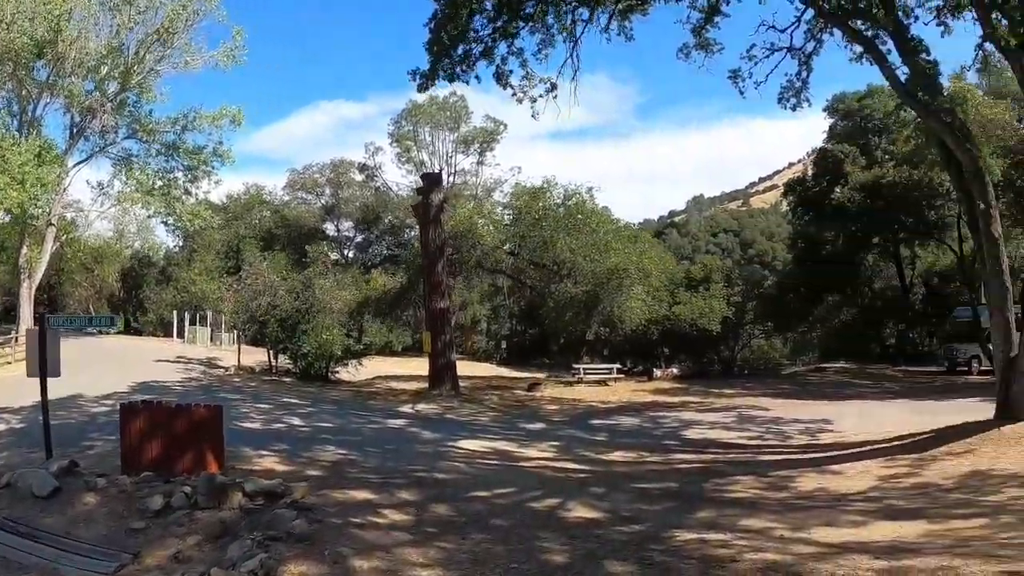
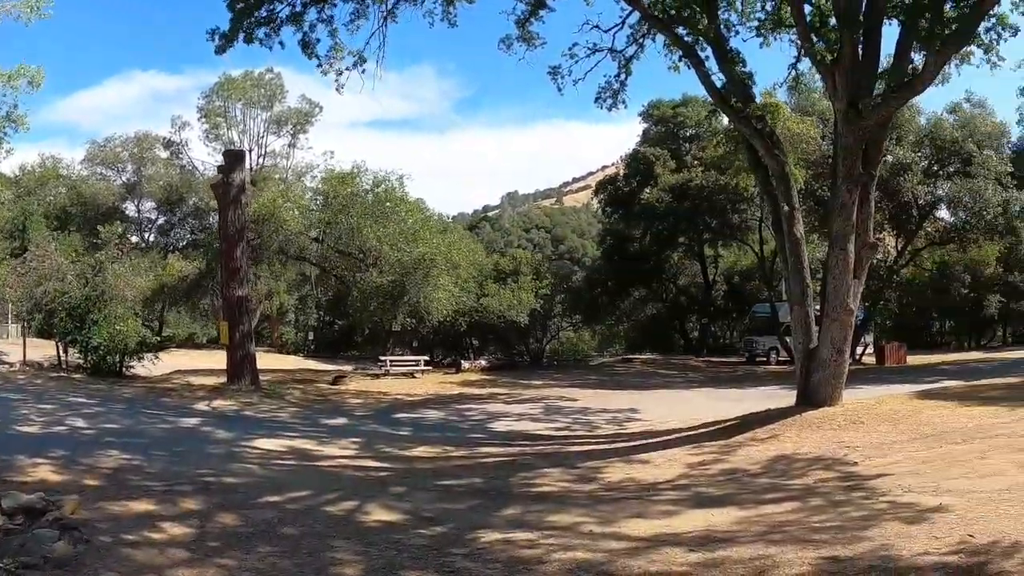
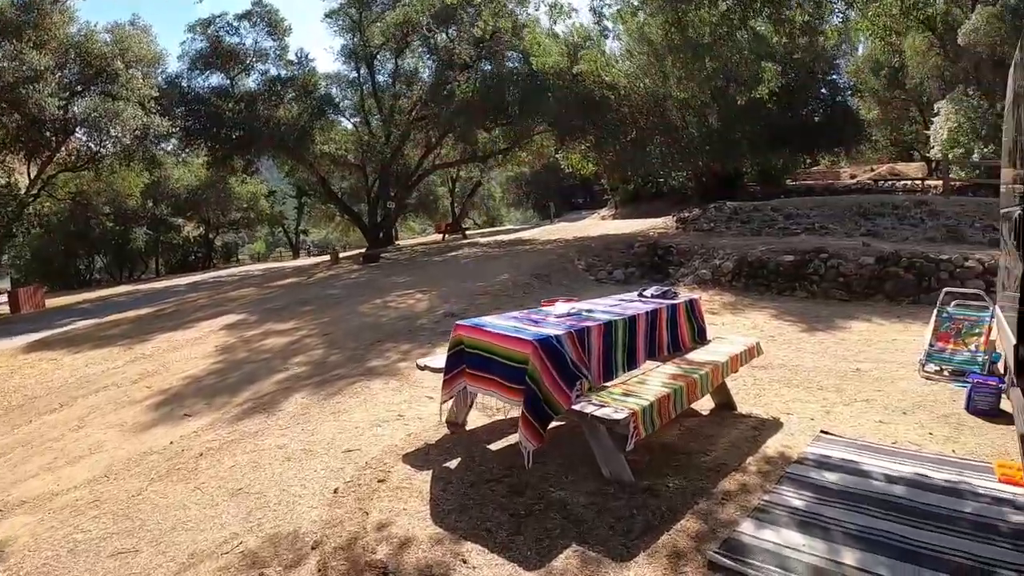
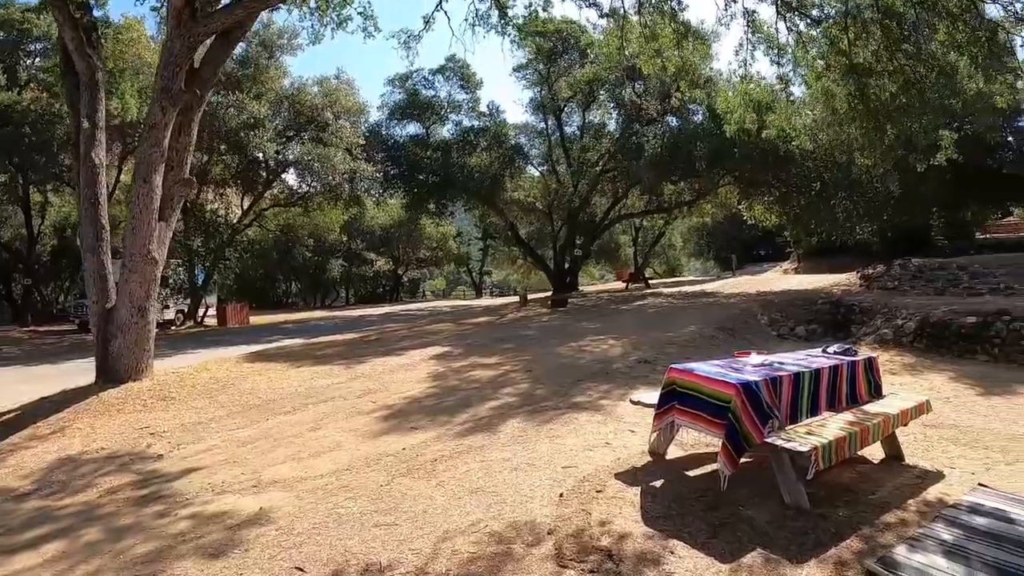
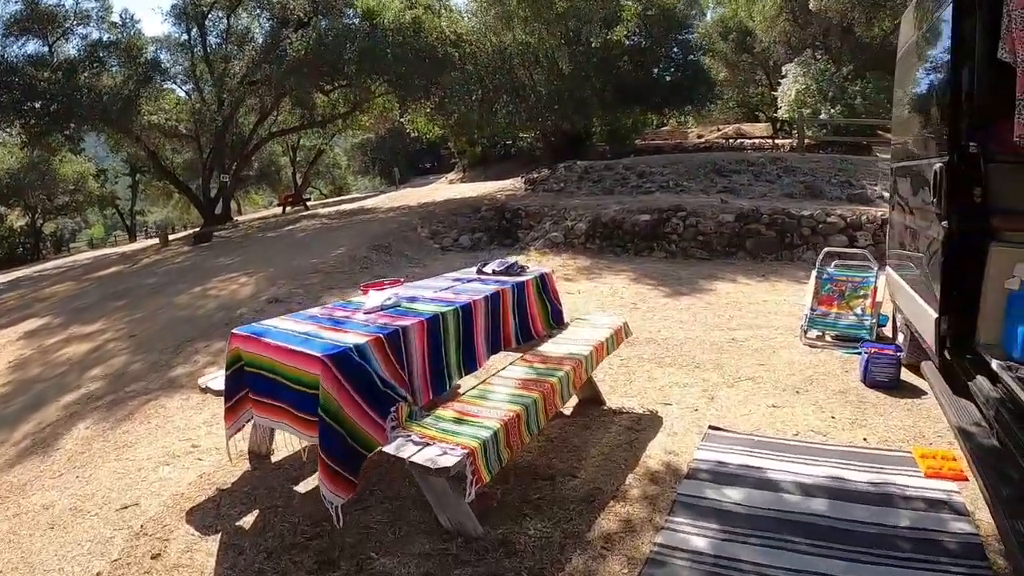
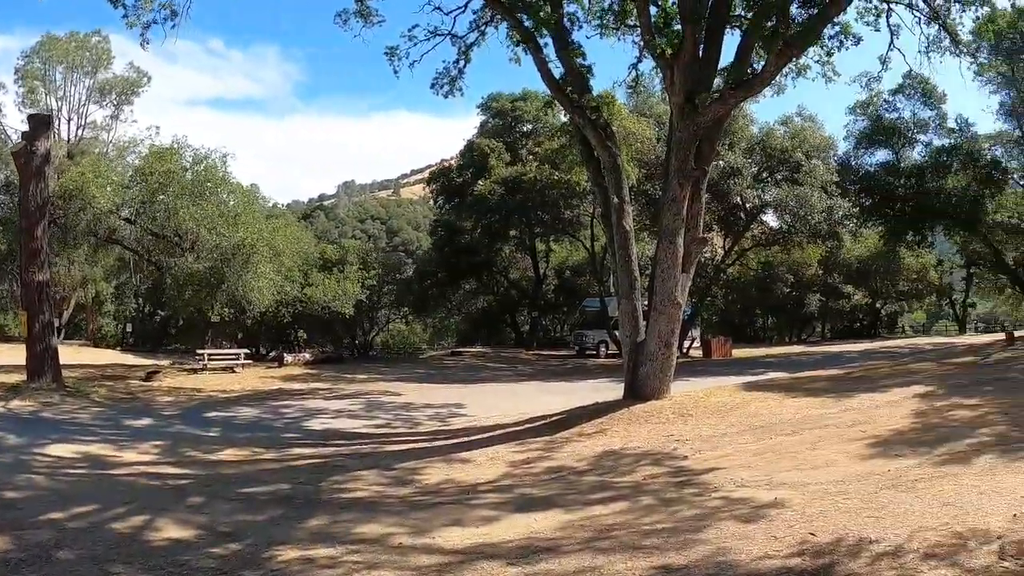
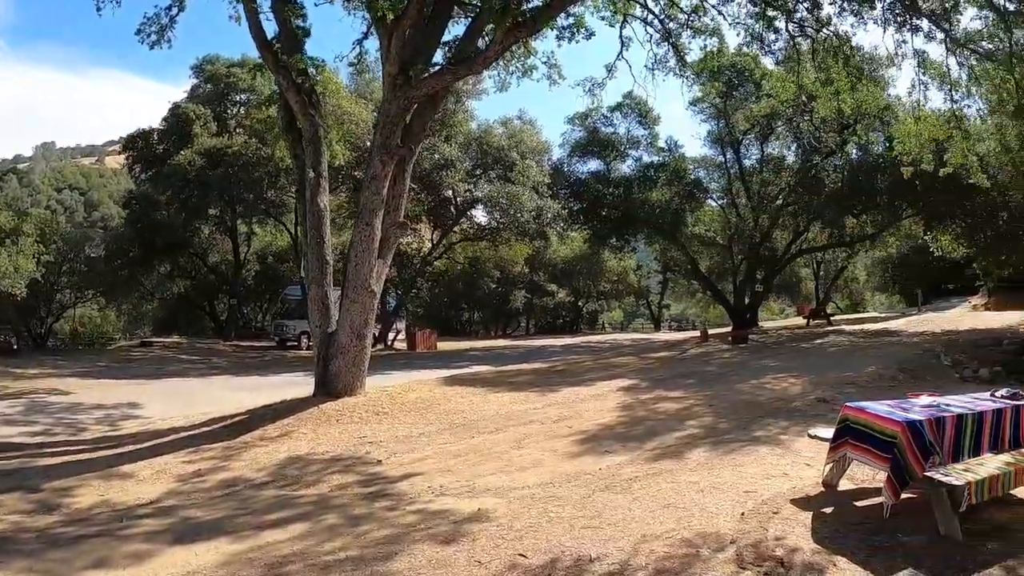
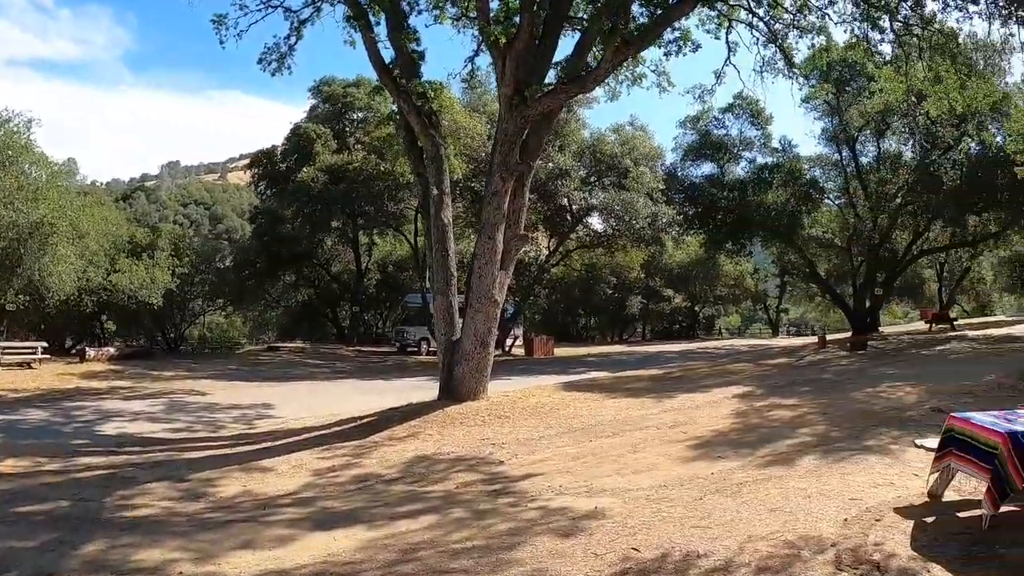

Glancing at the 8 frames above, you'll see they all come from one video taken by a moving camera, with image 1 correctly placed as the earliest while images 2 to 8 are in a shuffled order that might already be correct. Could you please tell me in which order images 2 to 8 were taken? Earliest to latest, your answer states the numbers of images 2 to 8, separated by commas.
2, 6, 8, 7, 4, 3, 5
